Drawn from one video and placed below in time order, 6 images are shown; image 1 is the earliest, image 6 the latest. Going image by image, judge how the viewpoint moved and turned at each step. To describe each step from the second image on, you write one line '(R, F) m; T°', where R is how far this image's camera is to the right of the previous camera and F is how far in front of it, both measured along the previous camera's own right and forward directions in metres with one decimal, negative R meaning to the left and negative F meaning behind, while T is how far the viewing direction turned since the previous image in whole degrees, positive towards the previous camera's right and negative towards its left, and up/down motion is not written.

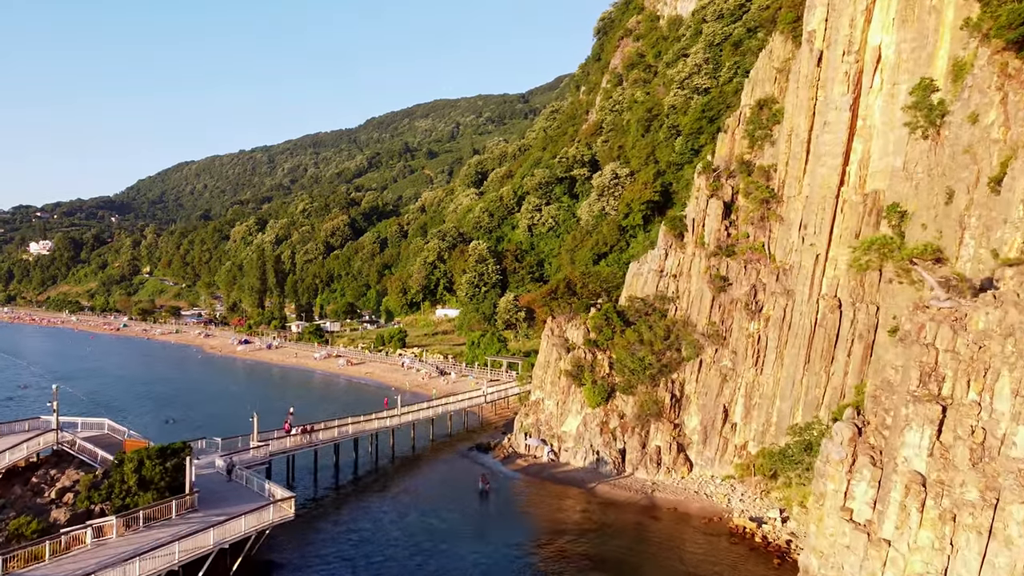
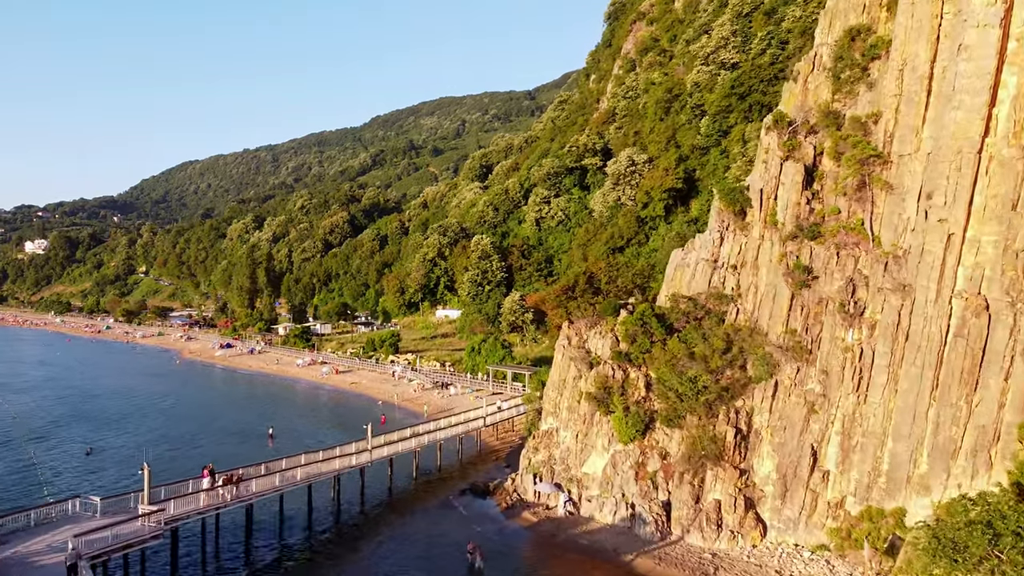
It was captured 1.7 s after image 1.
(+0.1, +9.9) m; -1°
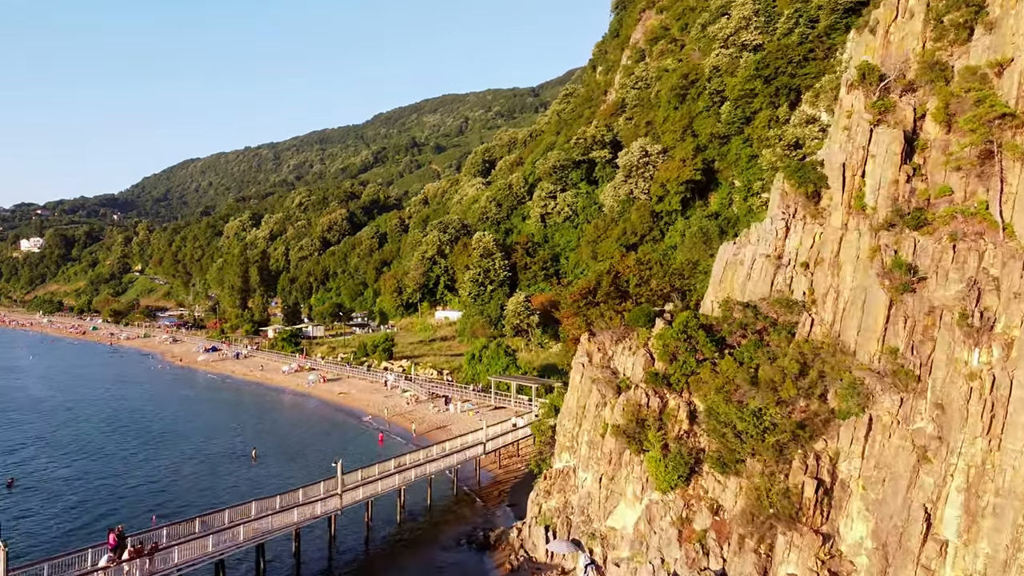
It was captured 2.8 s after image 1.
(-0.1, +6.6) m; 0°
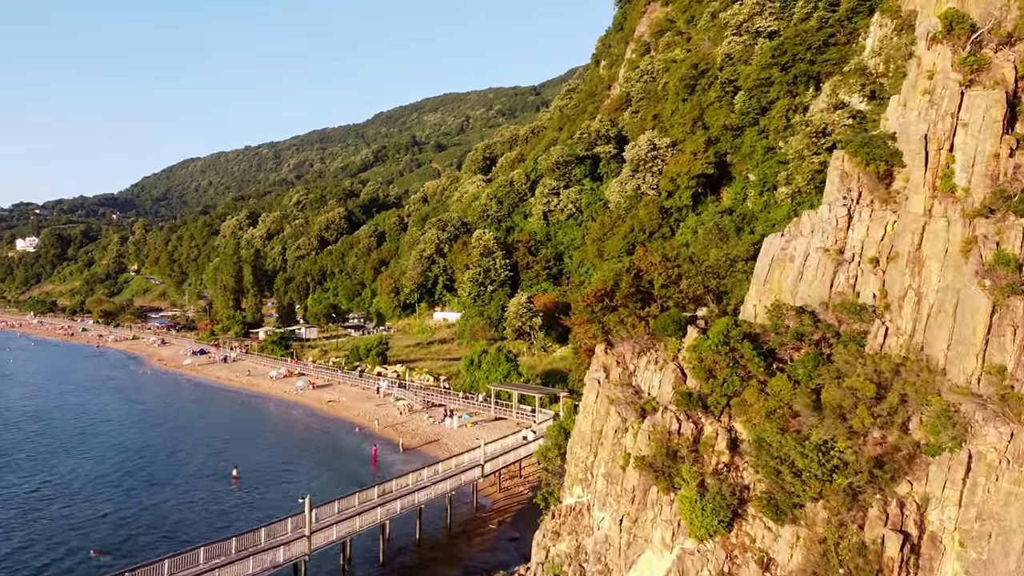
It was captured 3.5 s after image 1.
(0.0, +4.2) m; 0°
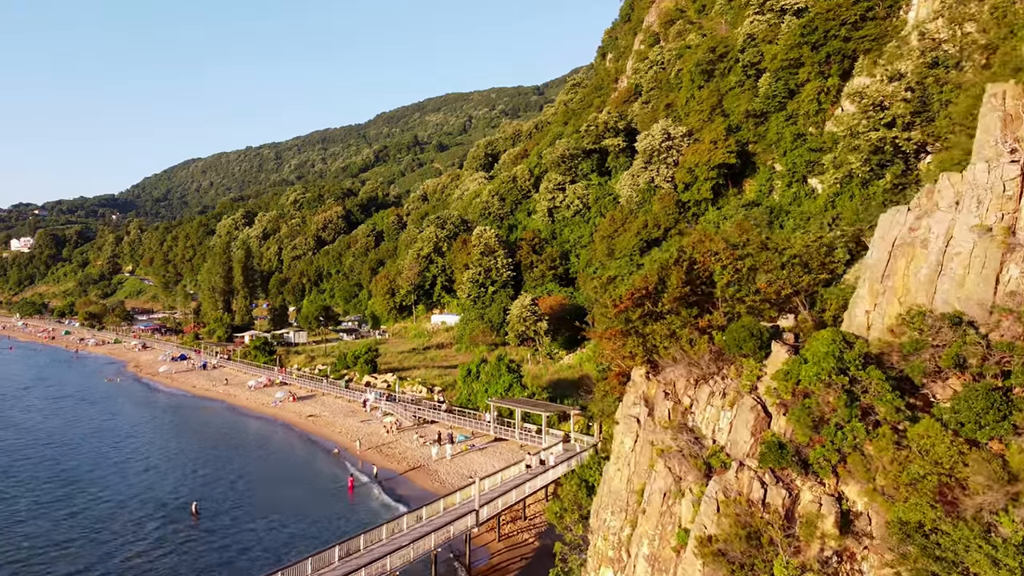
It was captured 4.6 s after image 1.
(0.0, +6.5) m; 0°
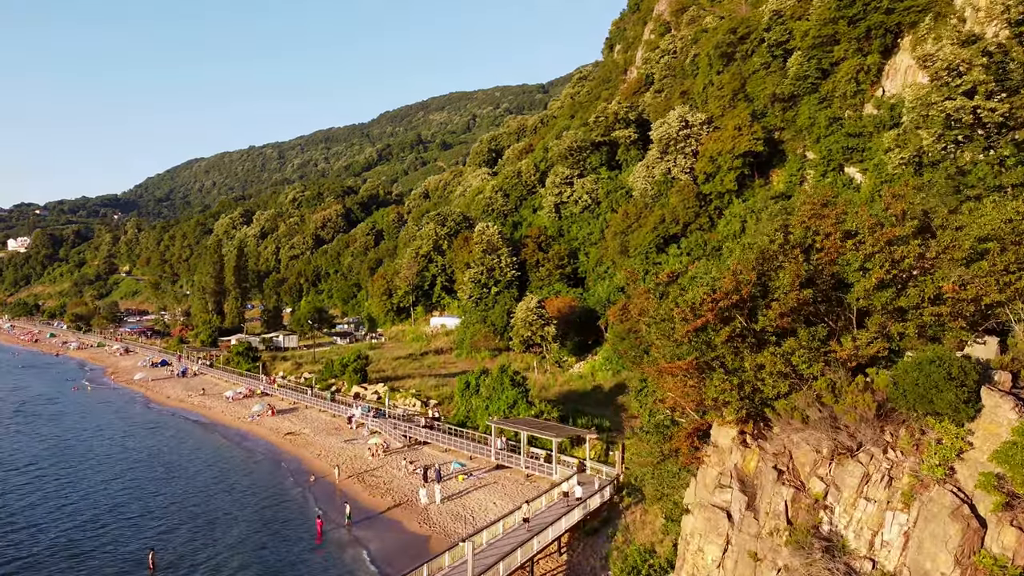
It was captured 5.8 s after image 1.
(0.0, +6.1) m; 0°
